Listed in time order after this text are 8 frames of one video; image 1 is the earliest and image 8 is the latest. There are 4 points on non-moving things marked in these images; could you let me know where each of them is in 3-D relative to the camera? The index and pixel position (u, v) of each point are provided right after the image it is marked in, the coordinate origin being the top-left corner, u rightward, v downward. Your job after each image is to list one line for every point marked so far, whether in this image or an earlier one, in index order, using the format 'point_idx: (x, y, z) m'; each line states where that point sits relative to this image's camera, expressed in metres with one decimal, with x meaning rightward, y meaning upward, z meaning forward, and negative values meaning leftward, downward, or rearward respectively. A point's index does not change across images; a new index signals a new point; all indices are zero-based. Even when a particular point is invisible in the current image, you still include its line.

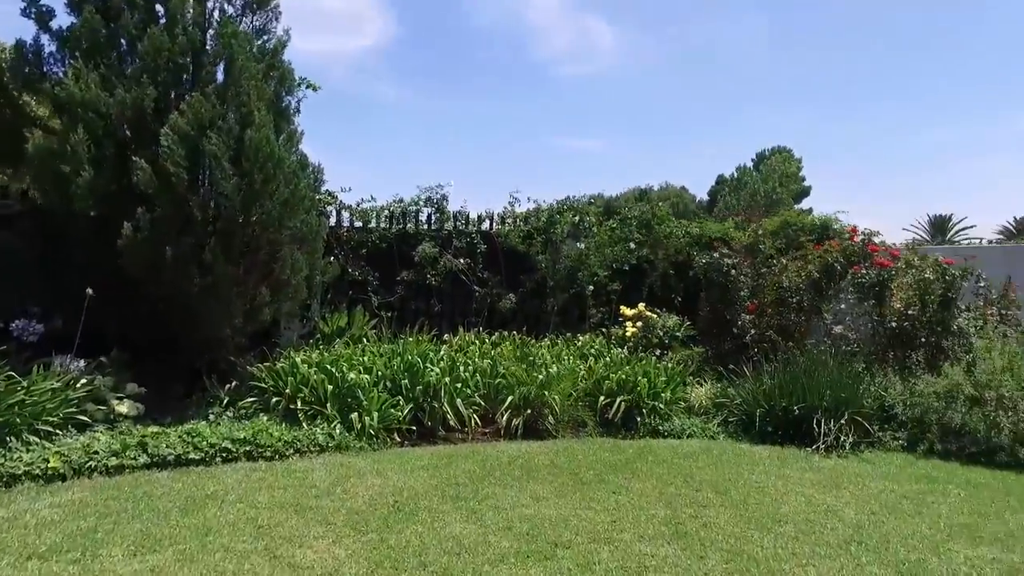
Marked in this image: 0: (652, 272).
0: (+2.5, +0.3, +11.9) m
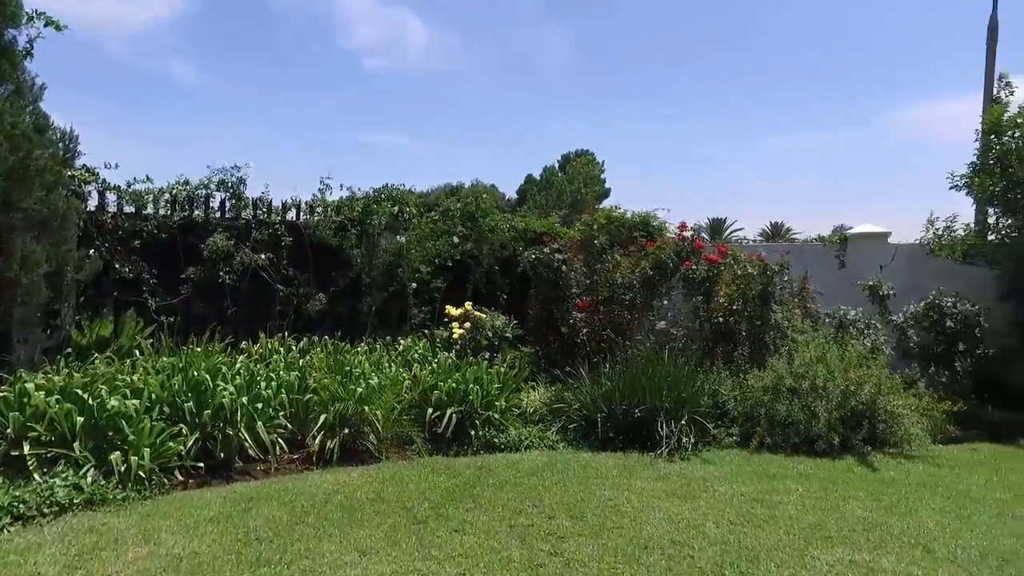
0: (-0.6, +0.3, +11.2) m
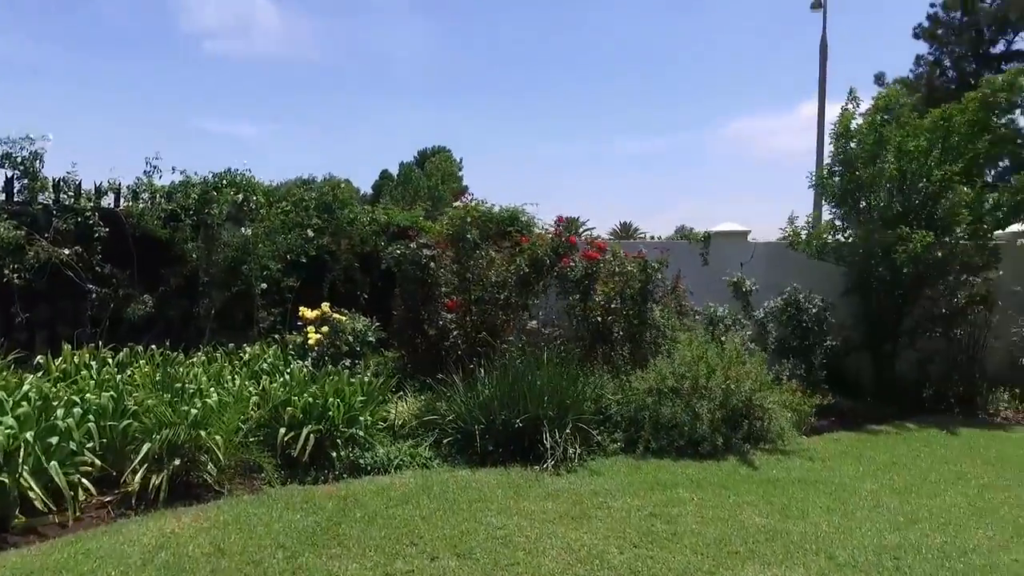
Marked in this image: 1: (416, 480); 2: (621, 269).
0: (-2.7, +0.4, +10.1) m
1: (-0.9, -1.8, +6.1) m
2: (+1.4, +0.3, +8.7) m
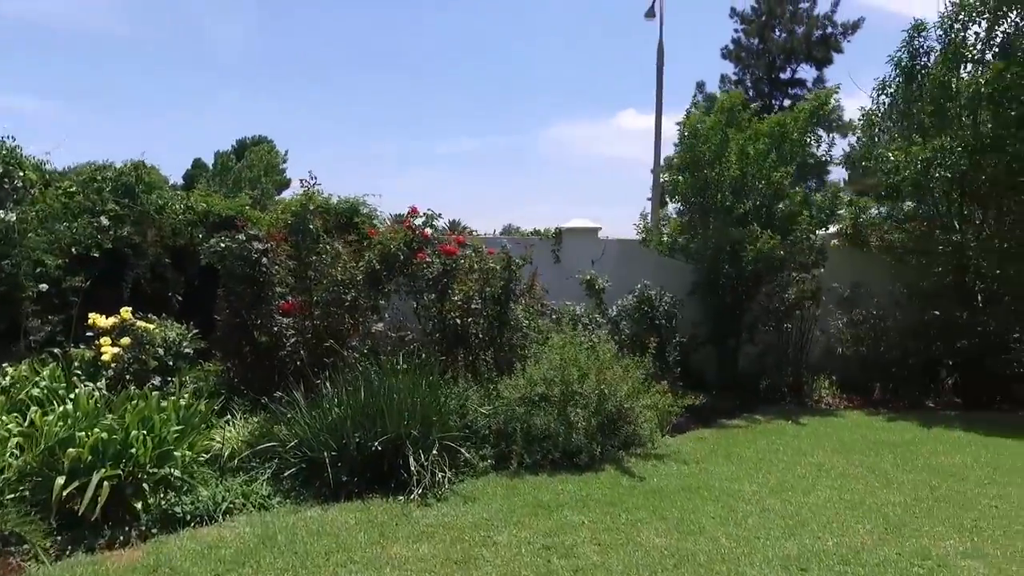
0: (-4.7, +0.3, +8.3) m
1: (-1.9, -1.8, +4.9) m
2: (-0.3, +0.3, +8.0) m
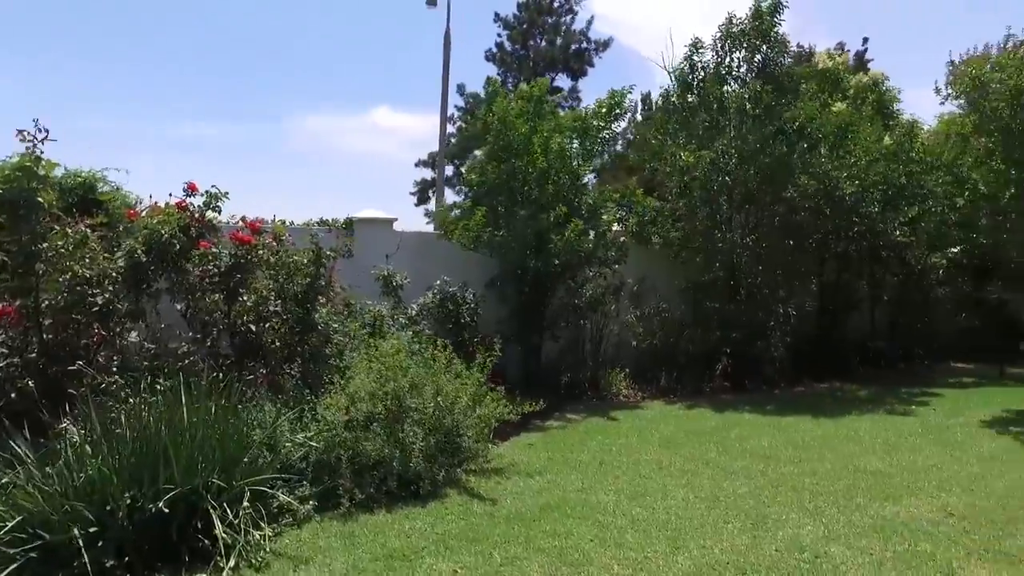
0: (-6.4, +0.3, +5.2) m
1: (-2.5, -1.7, +3.0) m
2: (-2.2, +0.3, +6.5) m
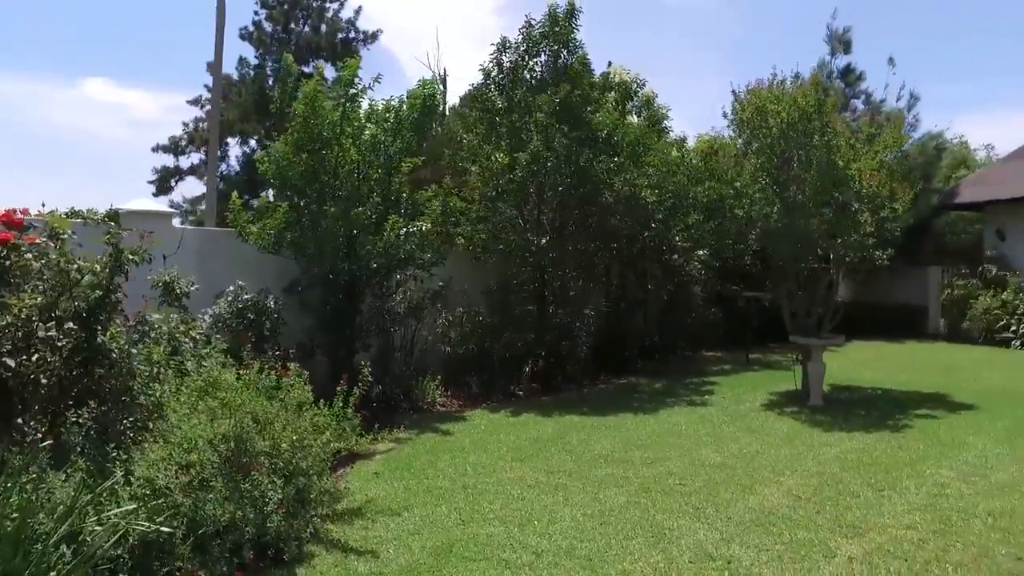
0: (-6.6, +0.1, +2.0) m
1: (-2.2, -1.9, +1.4) m
2: (-3.2, +0.2, +4.7) m
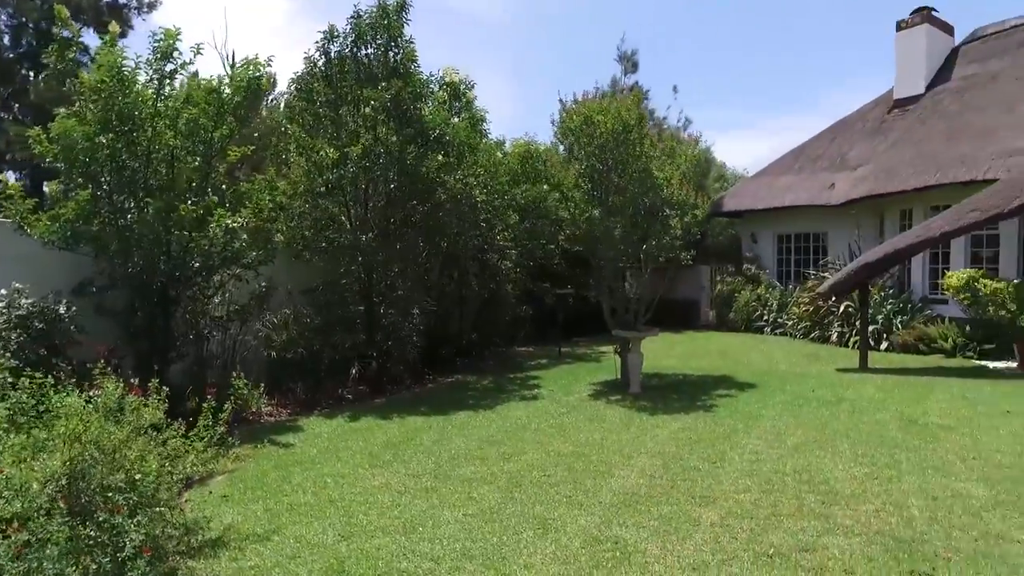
0: (-6.2, +0.1, -0.1) m
1: (-1.8, -1.9, +0.7) m
2: (-3.8, +0.1, +3.6) m
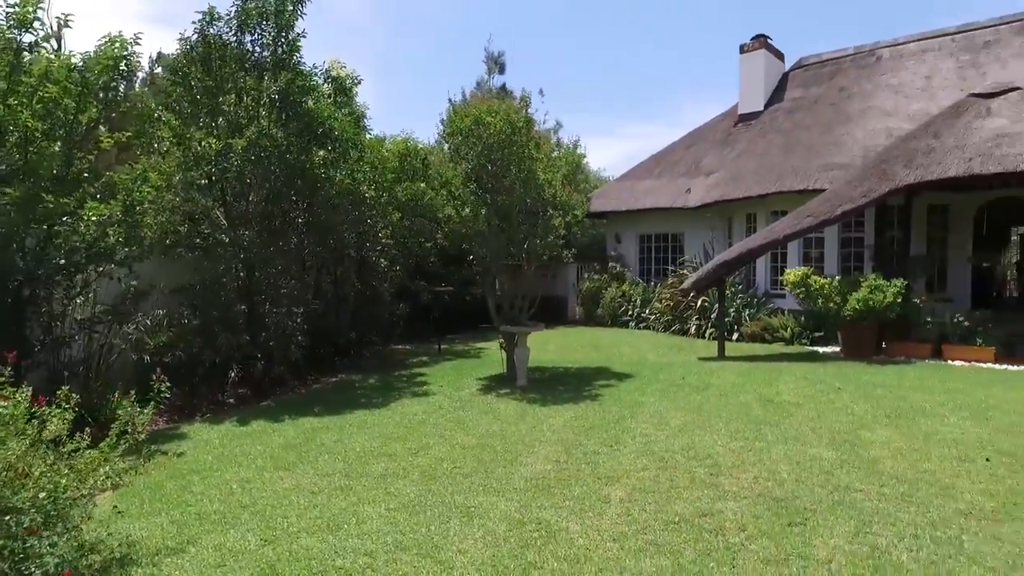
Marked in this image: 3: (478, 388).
0: (-5.5, +0.1, -1.1) m
1: (-1.4, -1.9, +0.6) m
2: (-4.0, +0.1, +2.9) m
3: (-0.6, -1.7, +11.3) m
